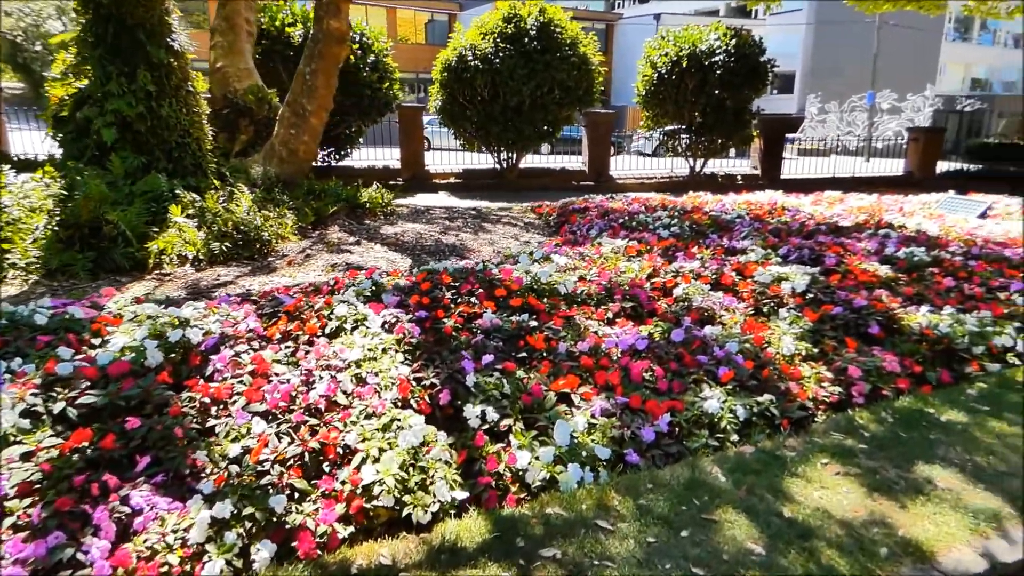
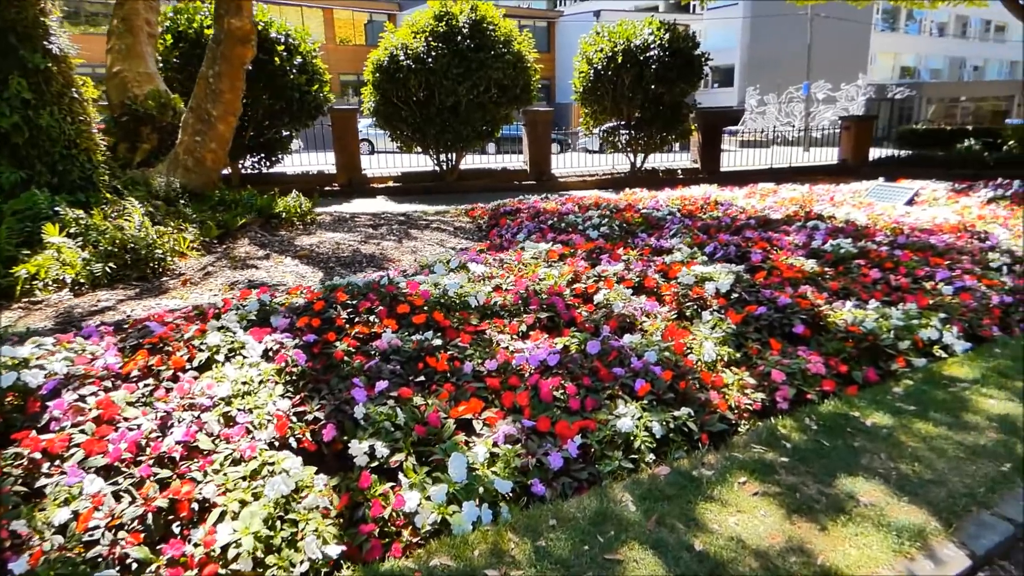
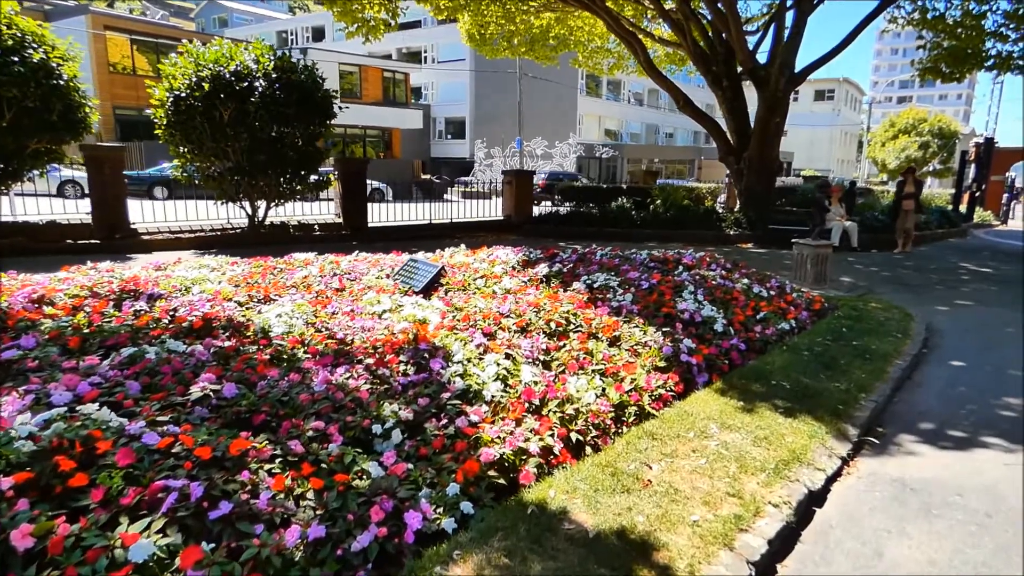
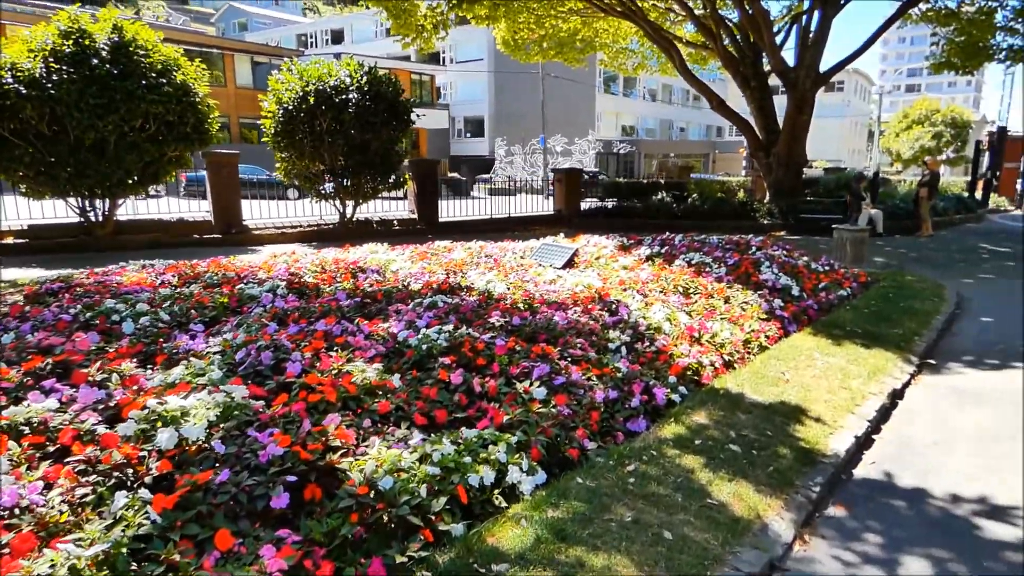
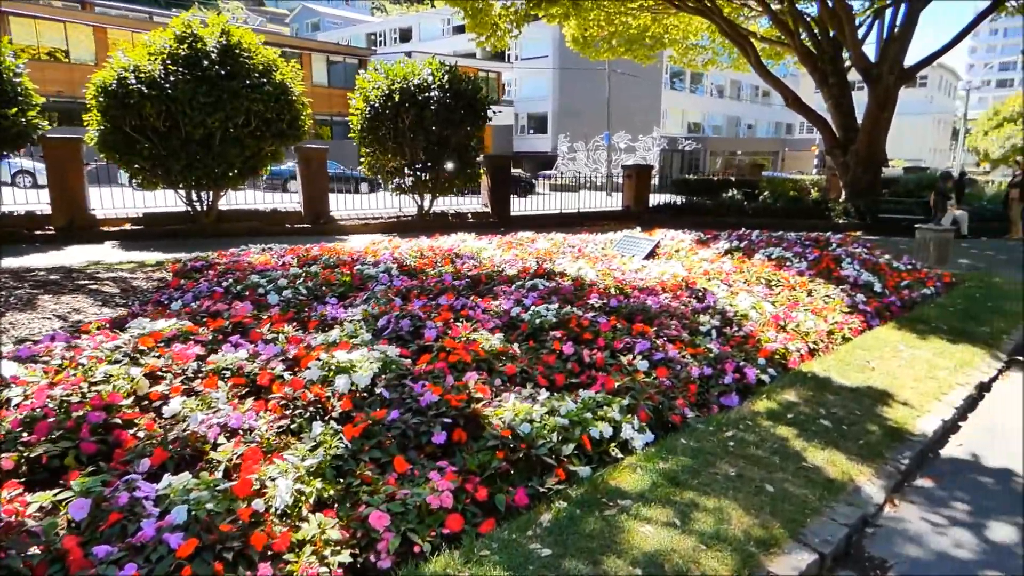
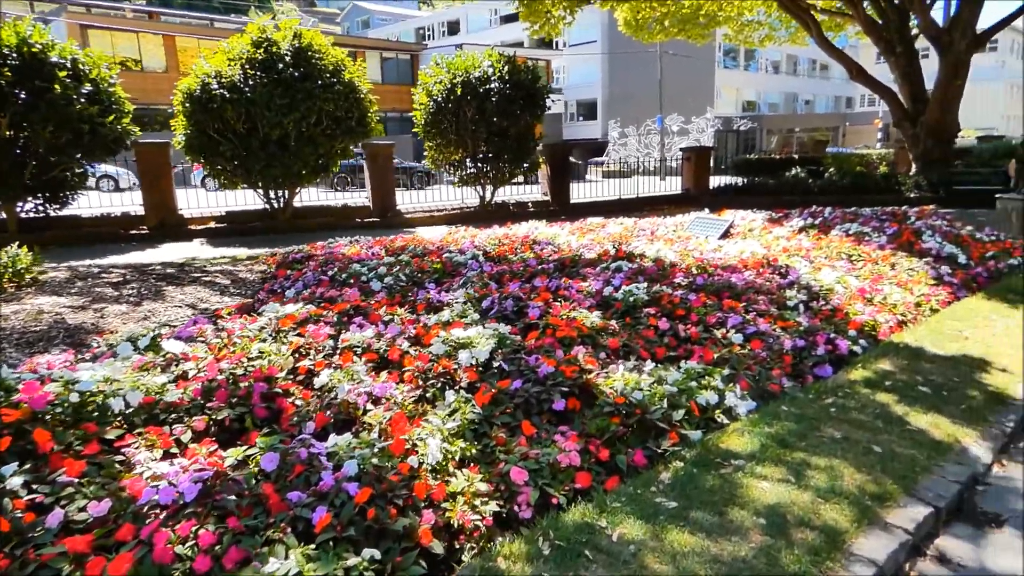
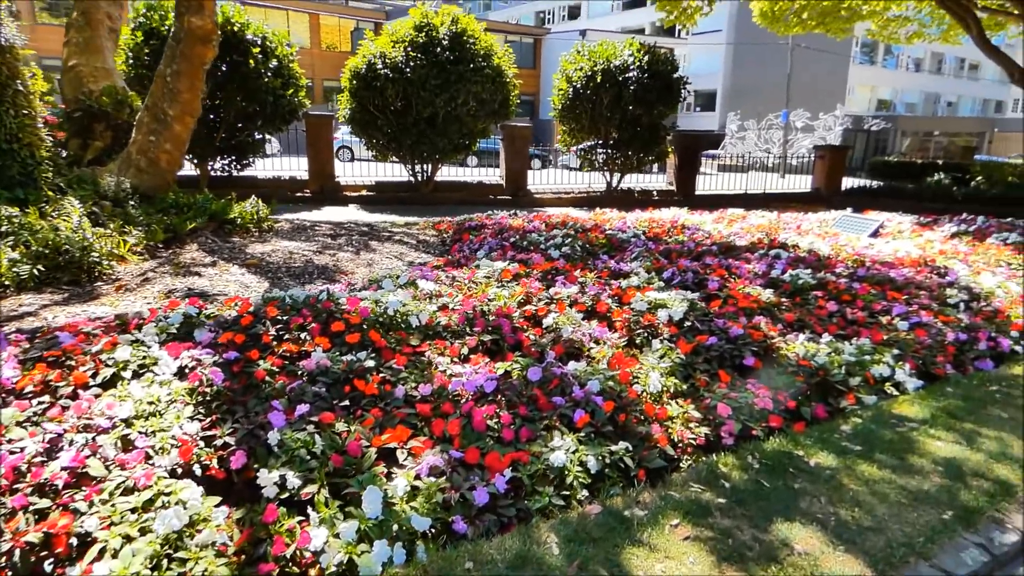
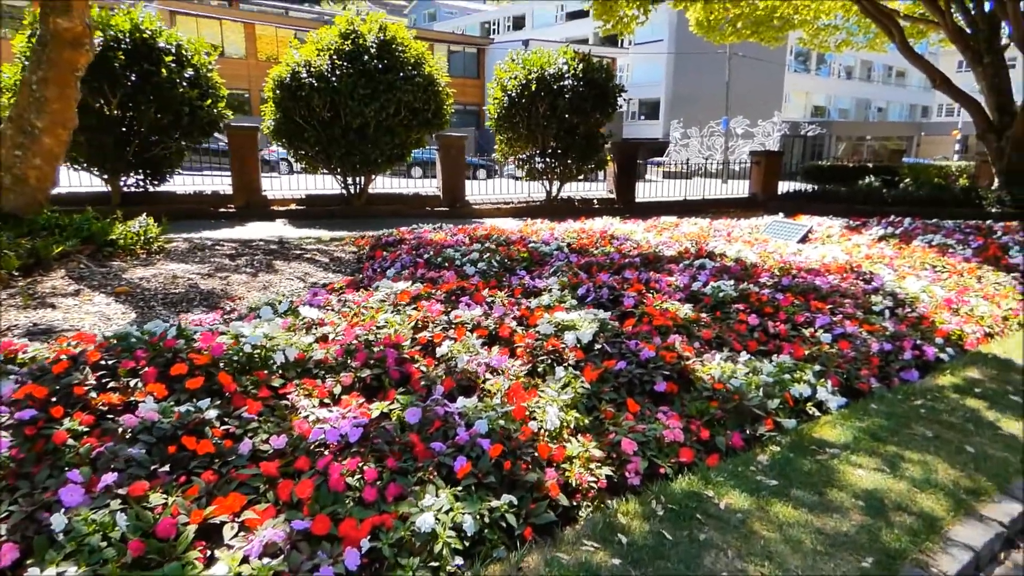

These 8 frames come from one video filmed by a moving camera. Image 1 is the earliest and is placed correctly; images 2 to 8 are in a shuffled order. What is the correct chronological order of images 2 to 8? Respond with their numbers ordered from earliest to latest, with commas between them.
2, 7, 8, 6, 5, 4, 3
